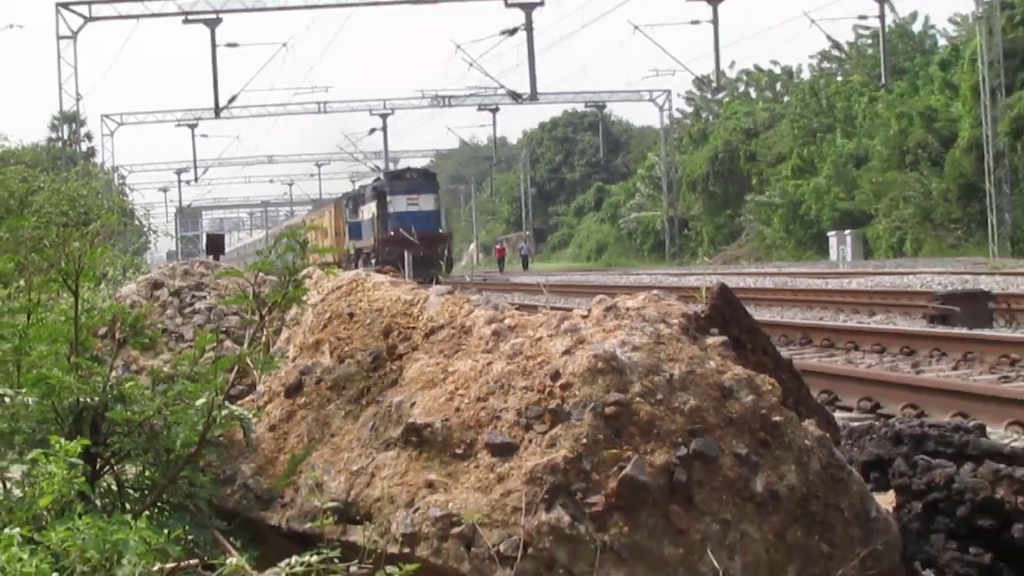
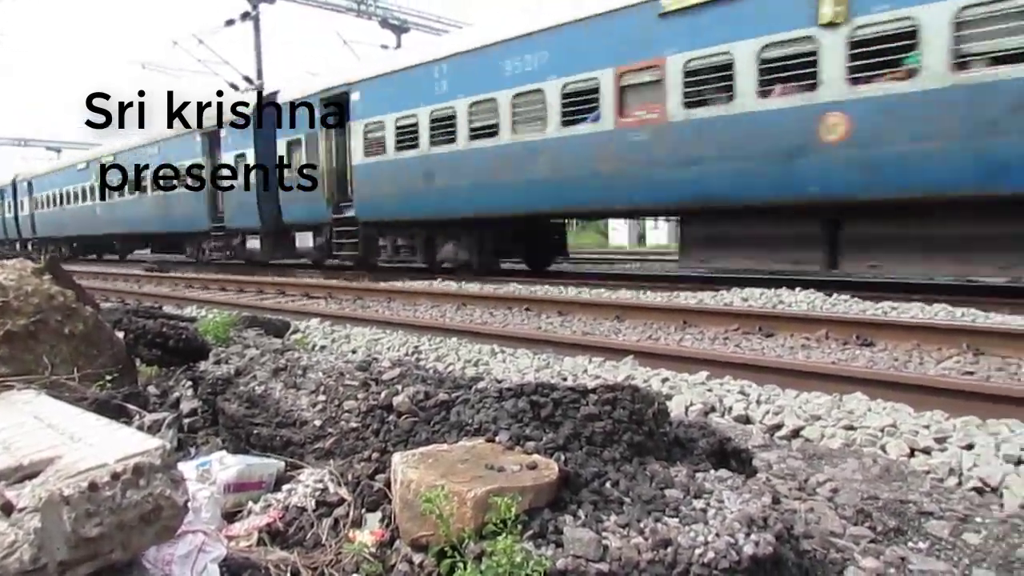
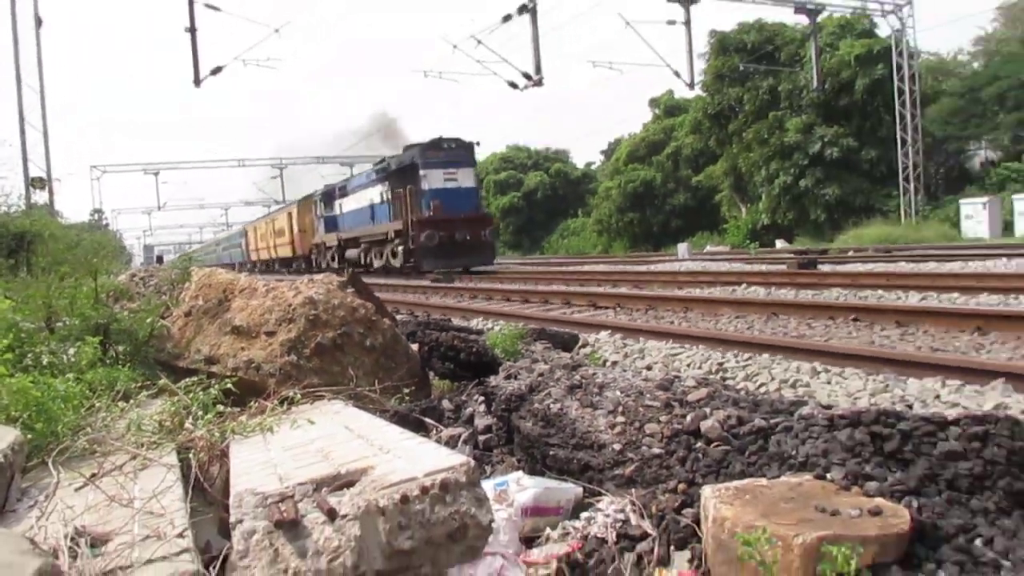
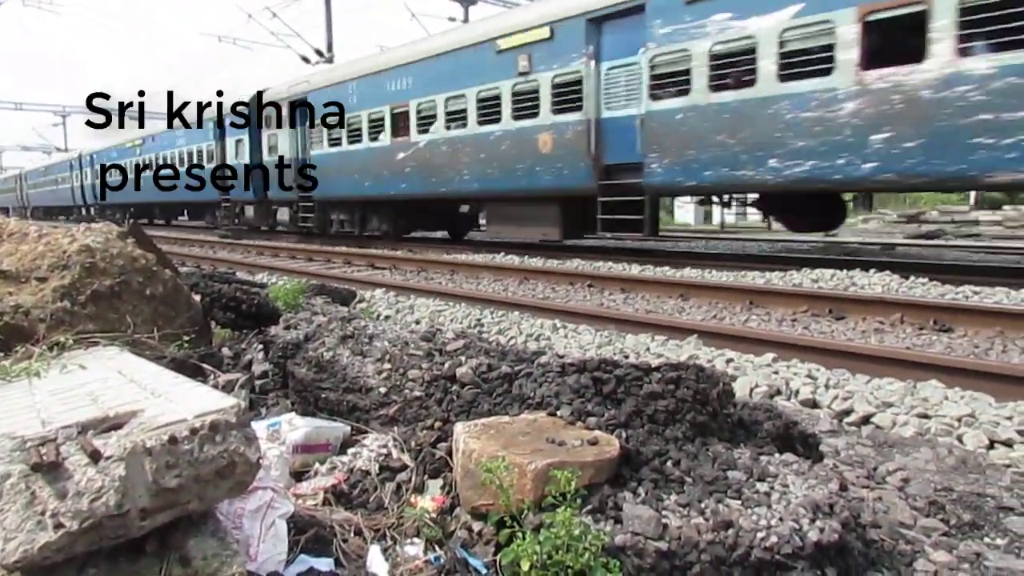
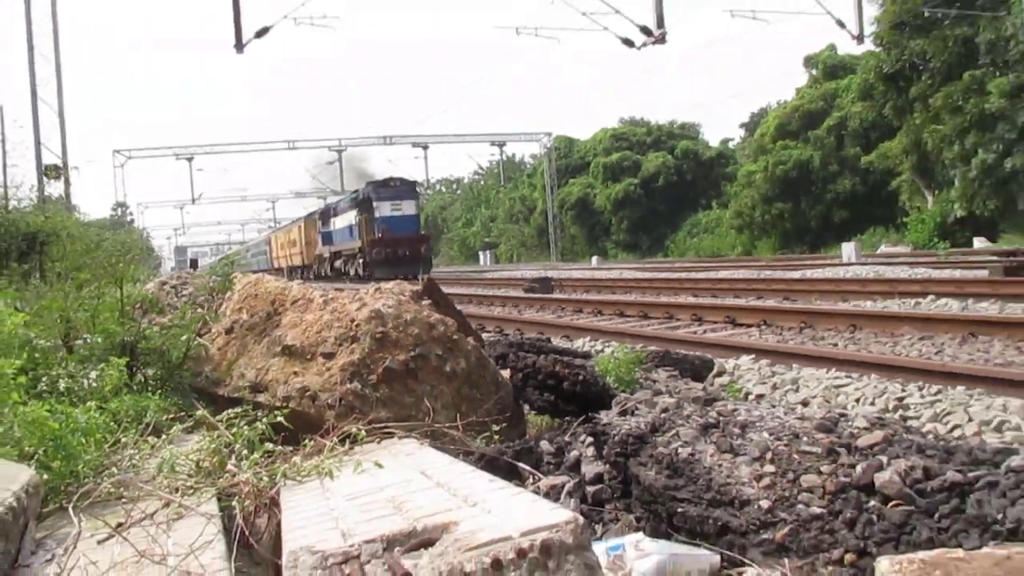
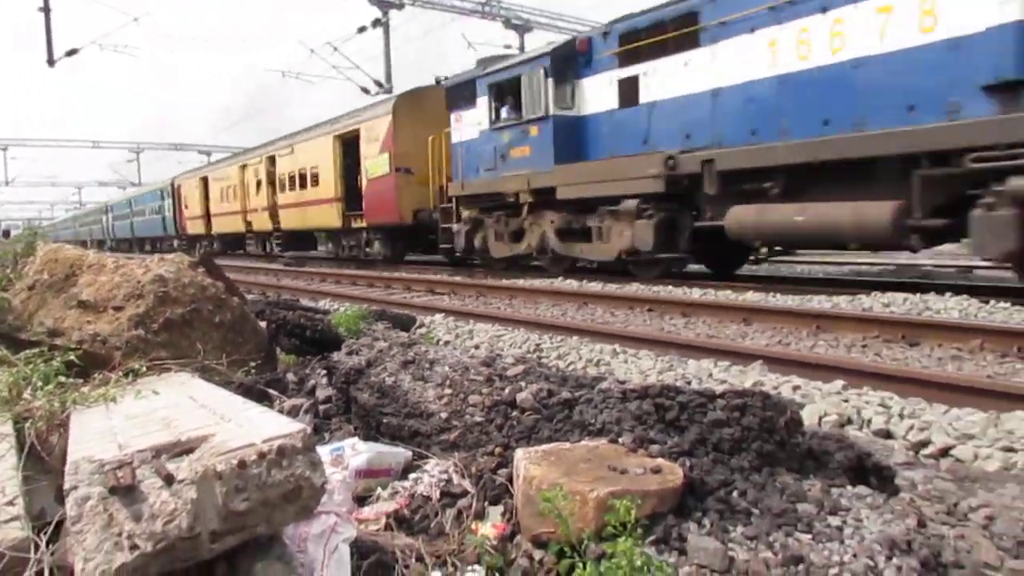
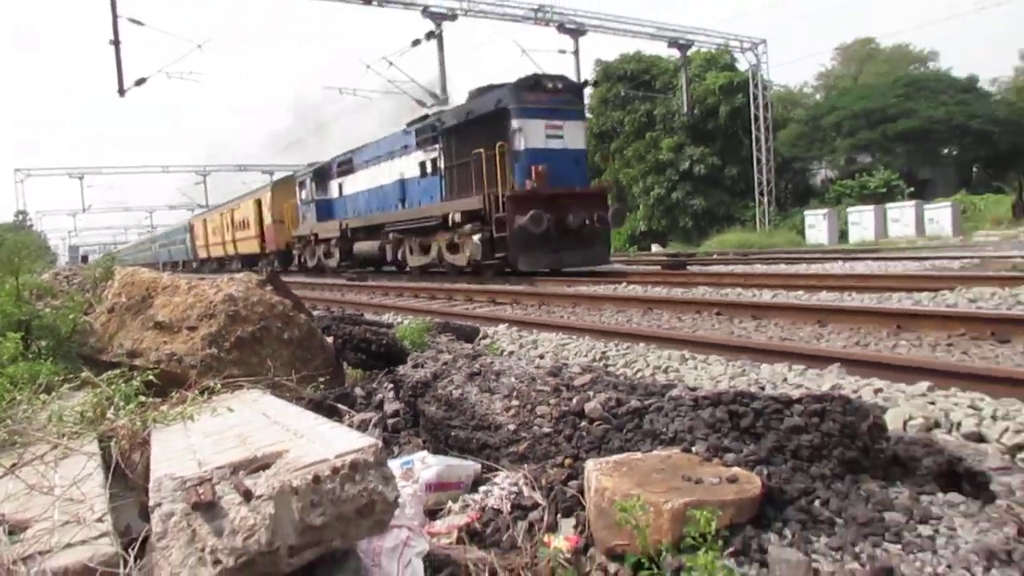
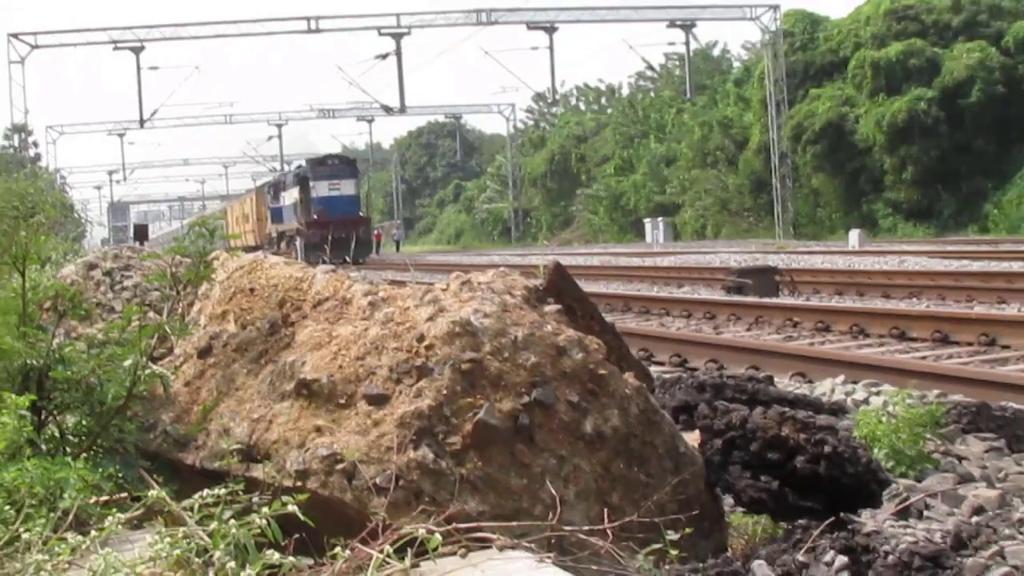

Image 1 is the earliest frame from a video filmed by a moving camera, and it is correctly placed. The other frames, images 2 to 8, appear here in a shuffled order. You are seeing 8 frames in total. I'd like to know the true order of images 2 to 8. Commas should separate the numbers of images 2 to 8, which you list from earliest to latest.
8, 5, 3, 7, 6, 4, 2
